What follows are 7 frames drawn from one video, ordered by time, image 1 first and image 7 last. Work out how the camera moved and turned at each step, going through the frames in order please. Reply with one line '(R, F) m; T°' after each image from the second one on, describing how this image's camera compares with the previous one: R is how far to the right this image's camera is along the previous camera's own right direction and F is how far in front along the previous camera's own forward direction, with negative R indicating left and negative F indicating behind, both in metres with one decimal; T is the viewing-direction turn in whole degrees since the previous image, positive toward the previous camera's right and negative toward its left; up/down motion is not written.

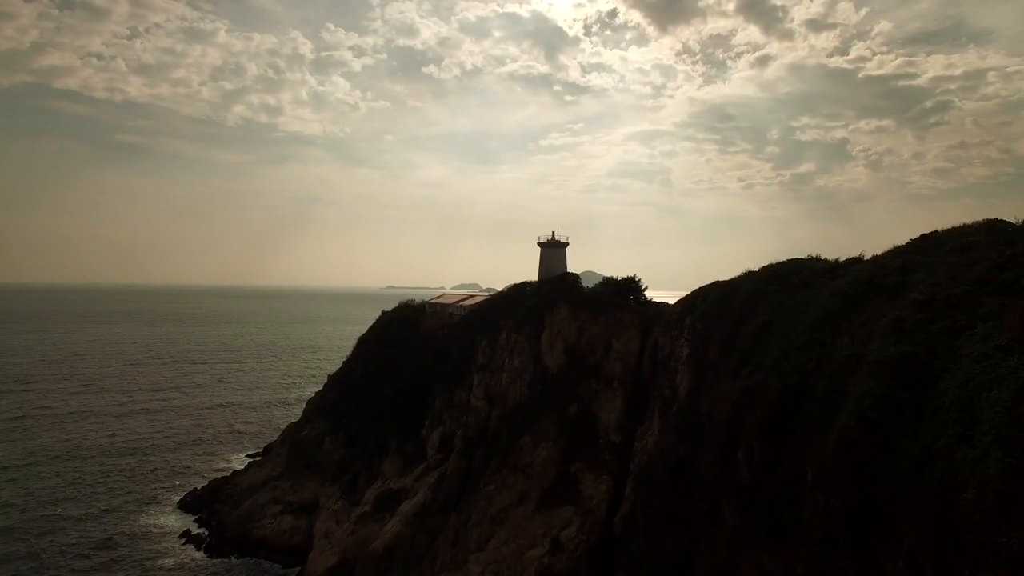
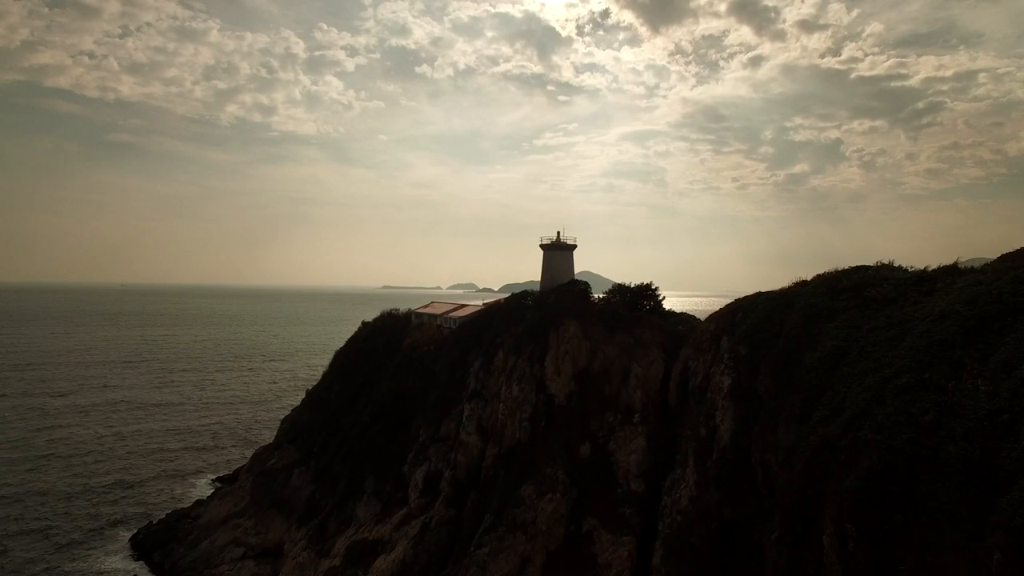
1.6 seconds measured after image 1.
(-0.1, +4.7) m; +1°
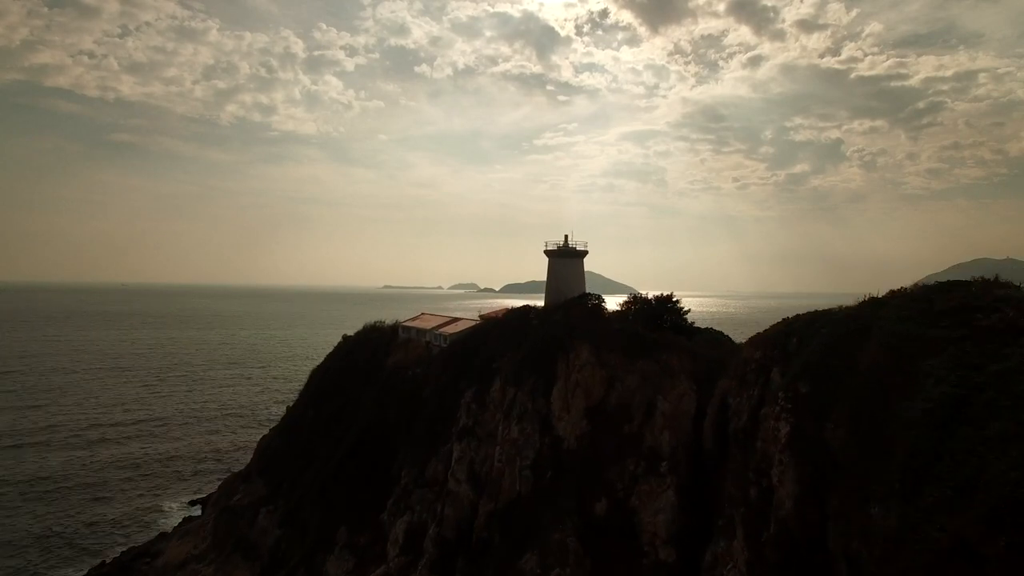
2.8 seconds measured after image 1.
(-2.0, -0.1) m; 0°
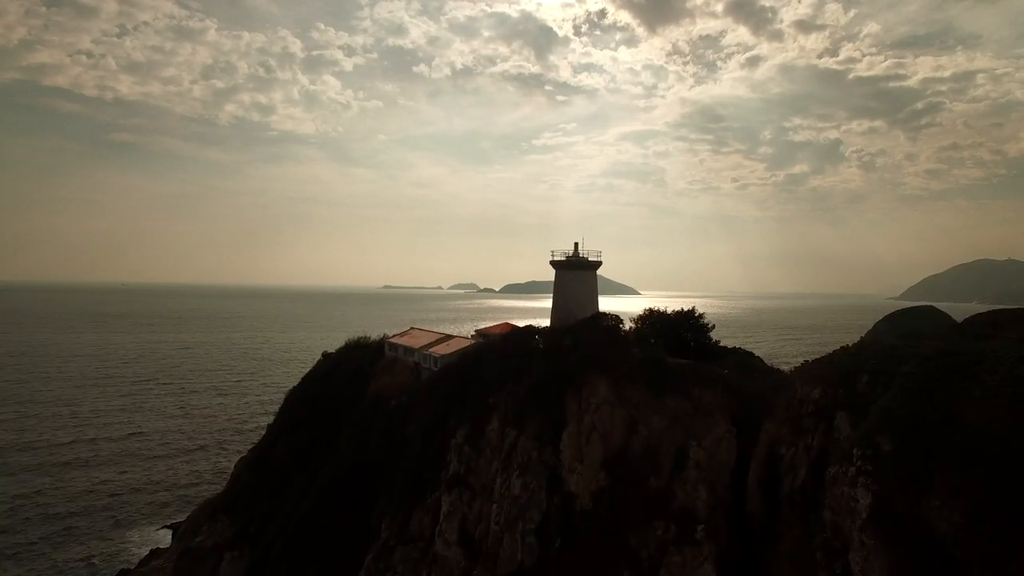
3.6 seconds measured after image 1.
(-2.4, -0.8) m; 0°
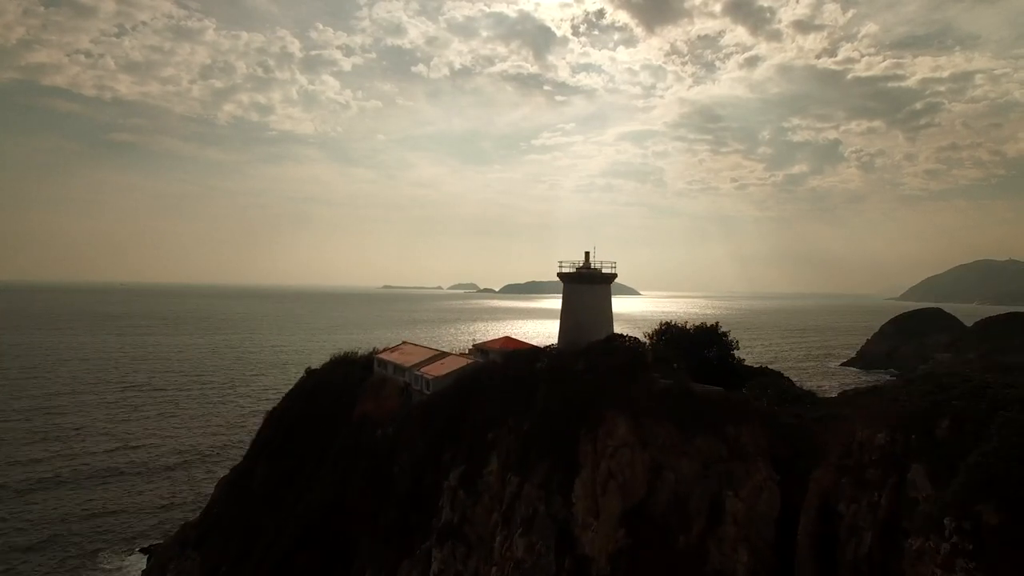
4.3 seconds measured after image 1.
(-1.3, +0.2) m; 0°
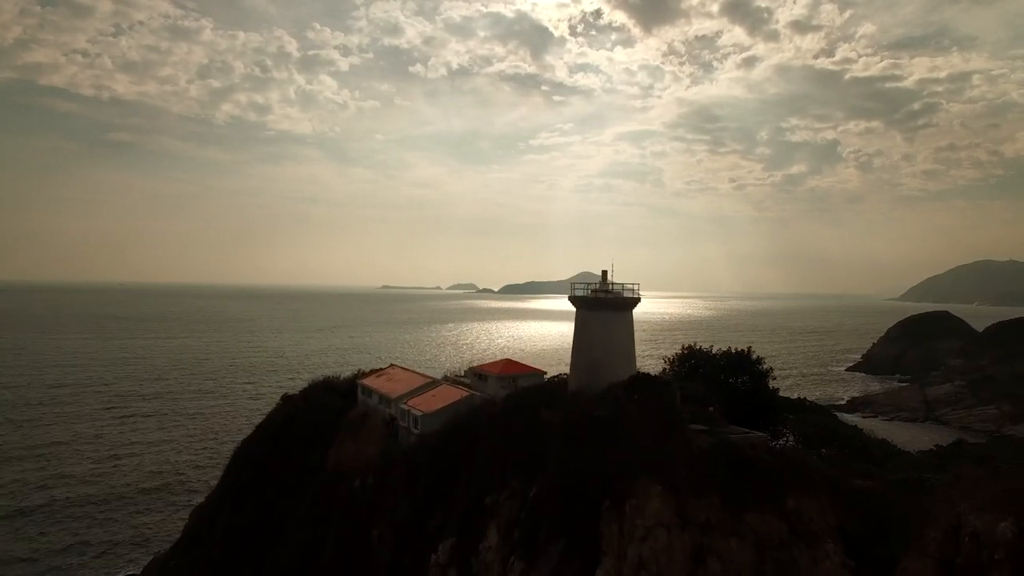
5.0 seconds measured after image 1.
(-2.0, +0.3) m; 0°
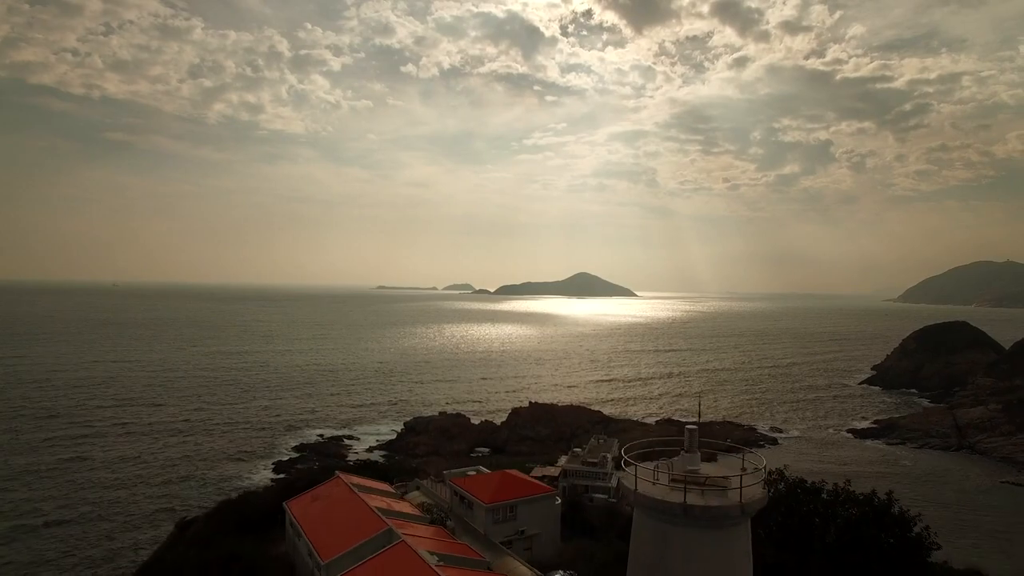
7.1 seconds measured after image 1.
(-3.6, +1.8) m; +1°
